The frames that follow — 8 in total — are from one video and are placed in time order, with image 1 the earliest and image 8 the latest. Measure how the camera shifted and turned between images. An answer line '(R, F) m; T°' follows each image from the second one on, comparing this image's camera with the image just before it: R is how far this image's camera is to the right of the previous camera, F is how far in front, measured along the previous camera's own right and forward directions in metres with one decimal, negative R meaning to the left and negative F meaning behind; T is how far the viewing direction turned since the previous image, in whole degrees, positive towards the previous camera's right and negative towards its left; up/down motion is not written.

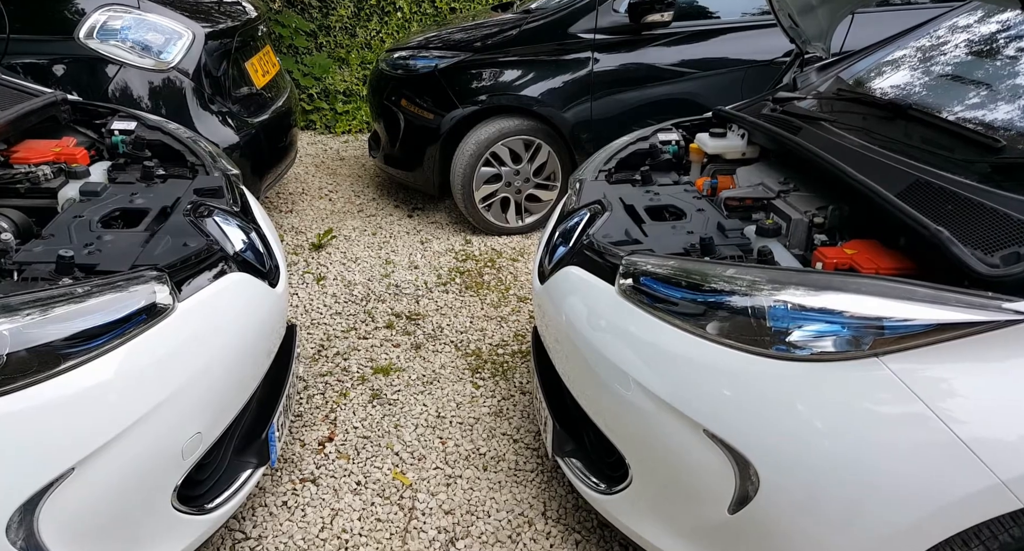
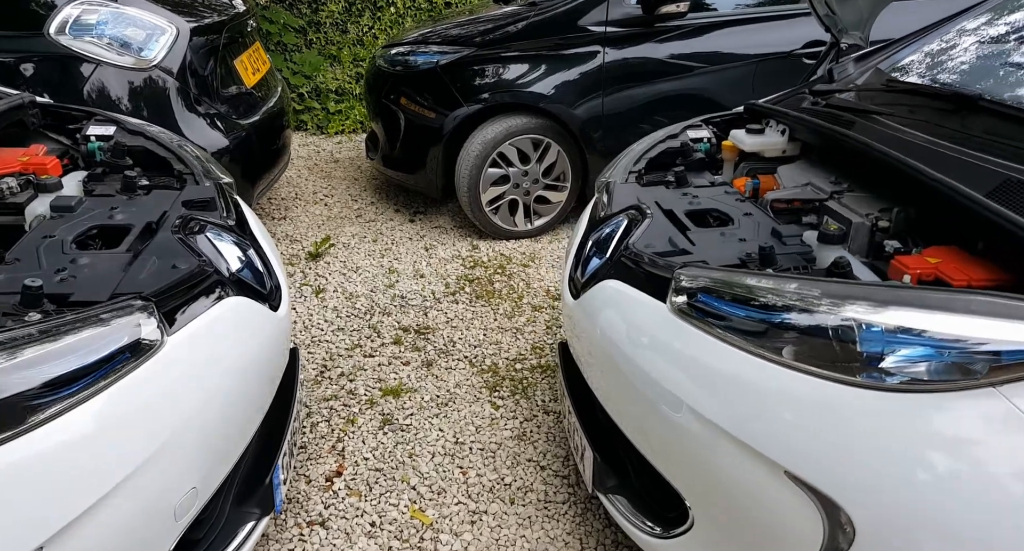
(-0.1, +0.2) m; +1°
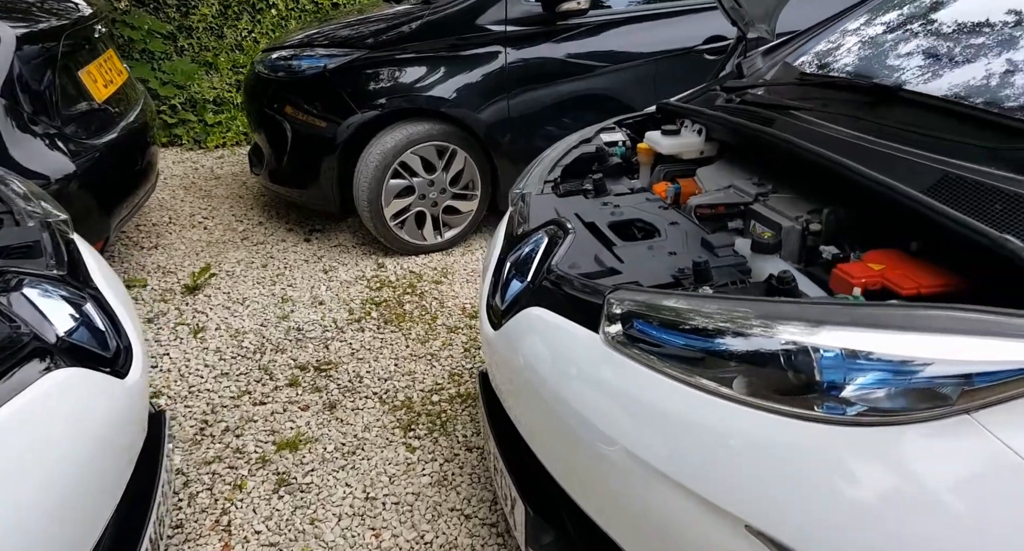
(0.0, +0.3) m; +7°
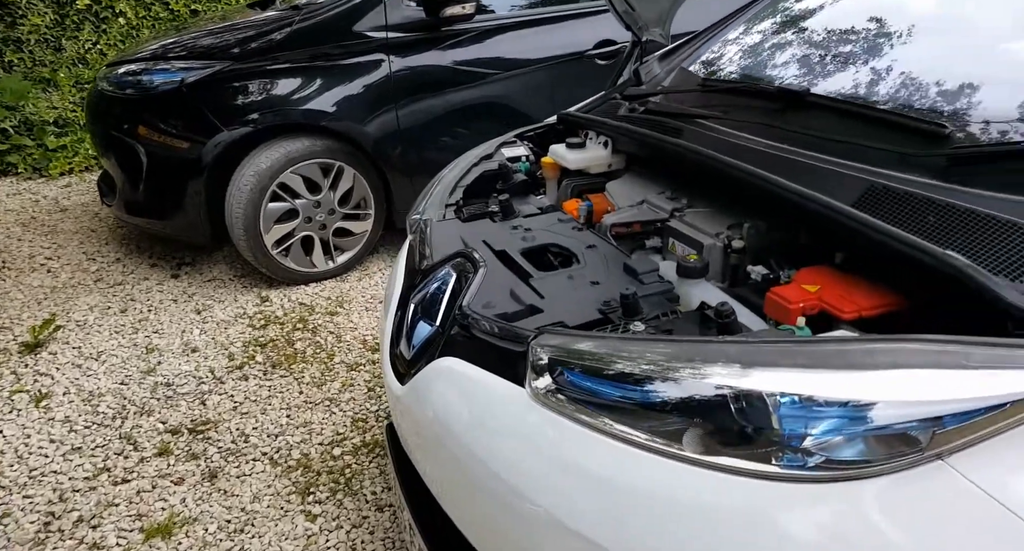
(0.0, +0.3) m; +8°
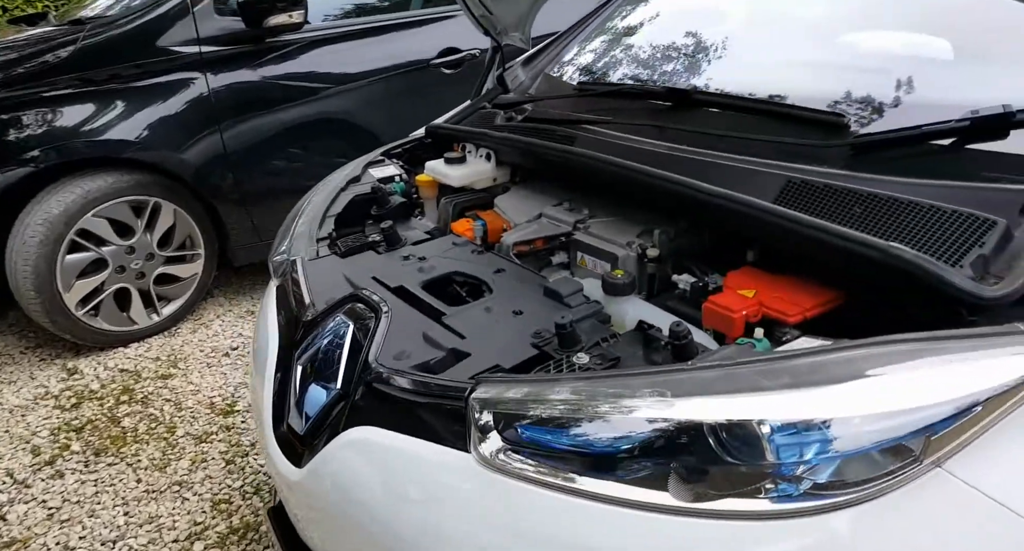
(-0.2, +0.3) m; +14°
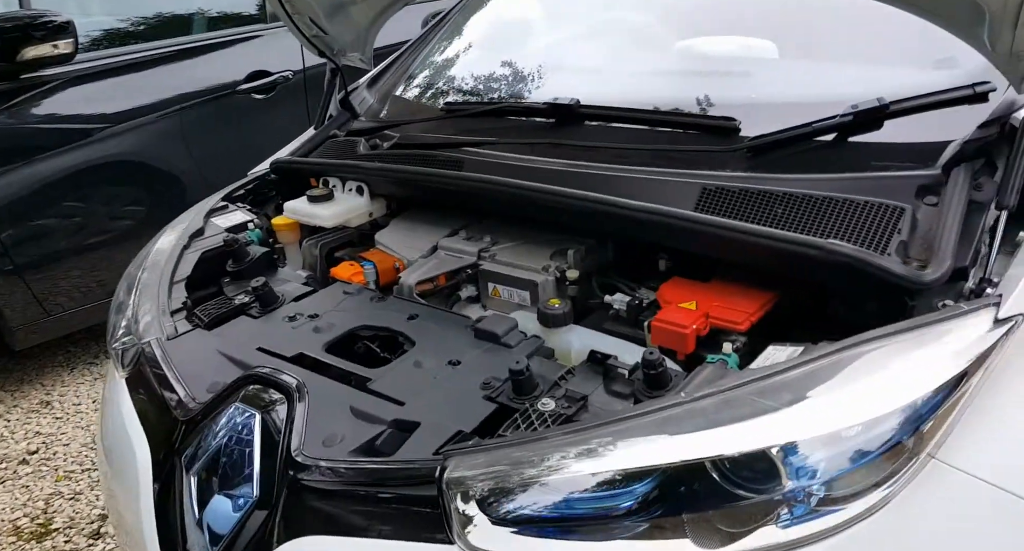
(-0.3, +0.2) m; +17°
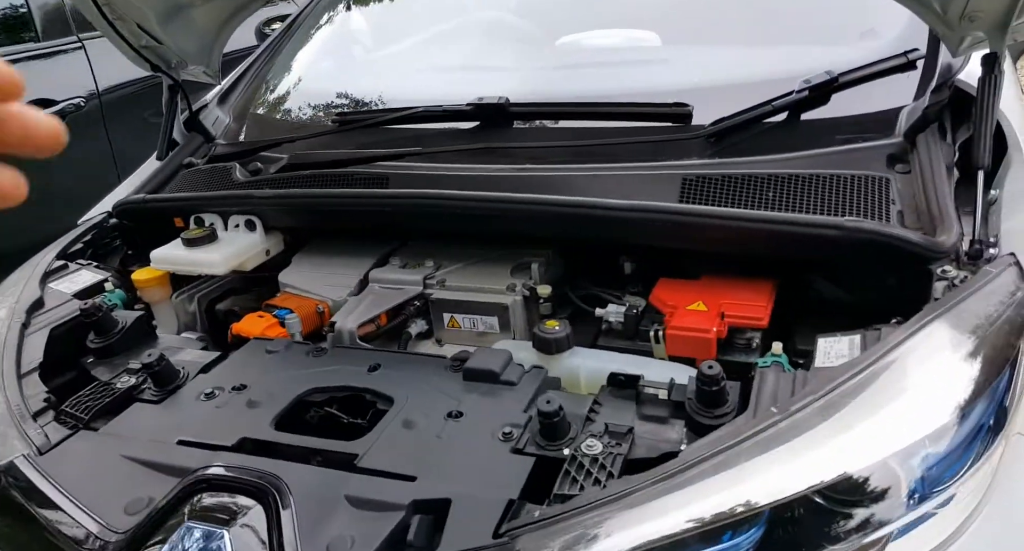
(-0.3, +0.3) m; +16°
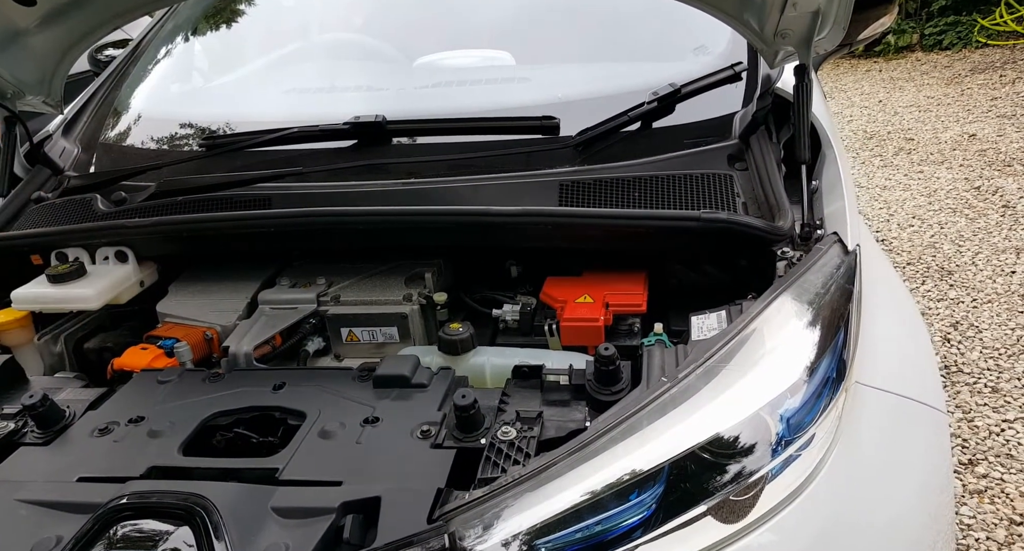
(-0.1, -0.1) m; +12°
